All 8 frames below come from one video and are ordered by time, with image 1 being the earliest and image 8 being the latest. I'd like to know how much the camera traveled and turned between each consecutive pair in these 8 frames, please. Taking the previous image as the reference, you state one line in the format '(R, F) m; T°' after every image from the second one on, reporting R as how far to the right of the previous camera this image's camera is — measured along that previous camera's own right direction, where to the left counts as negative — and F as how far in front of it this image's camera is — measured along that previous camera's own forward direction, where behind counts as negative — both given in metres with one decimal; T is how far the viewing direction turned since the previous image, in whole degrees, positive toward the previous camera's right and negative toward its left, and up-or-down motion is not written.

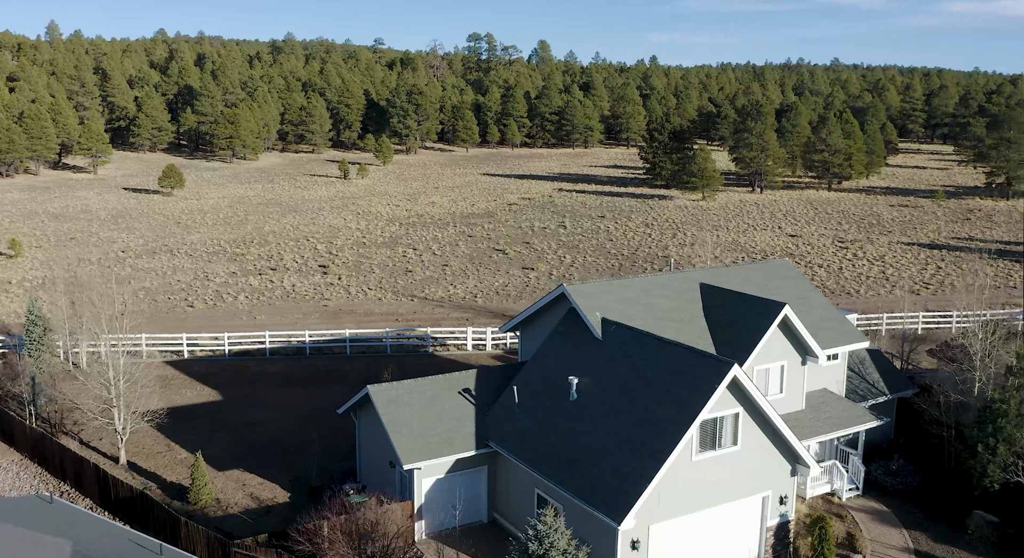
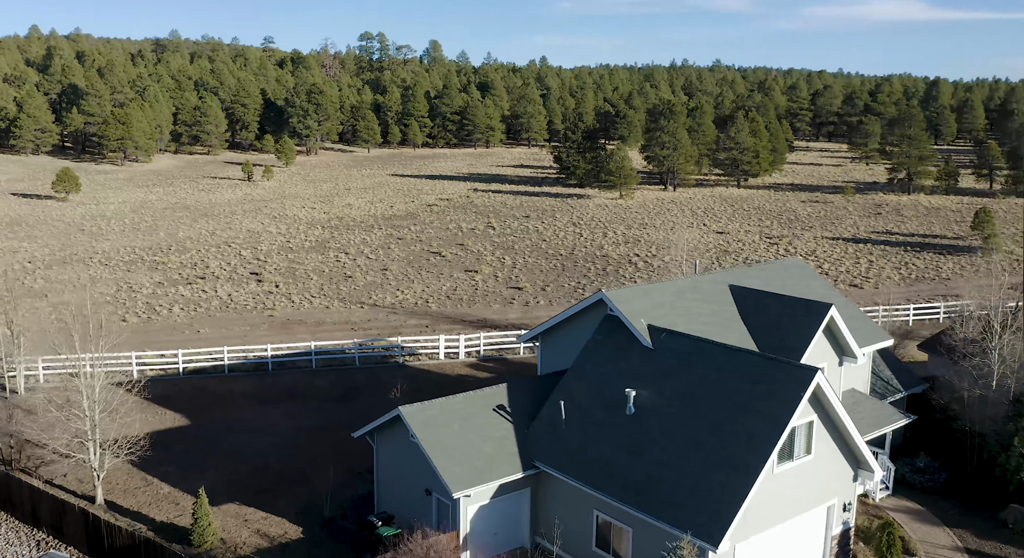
(-3.0, +1.7) m; +7°
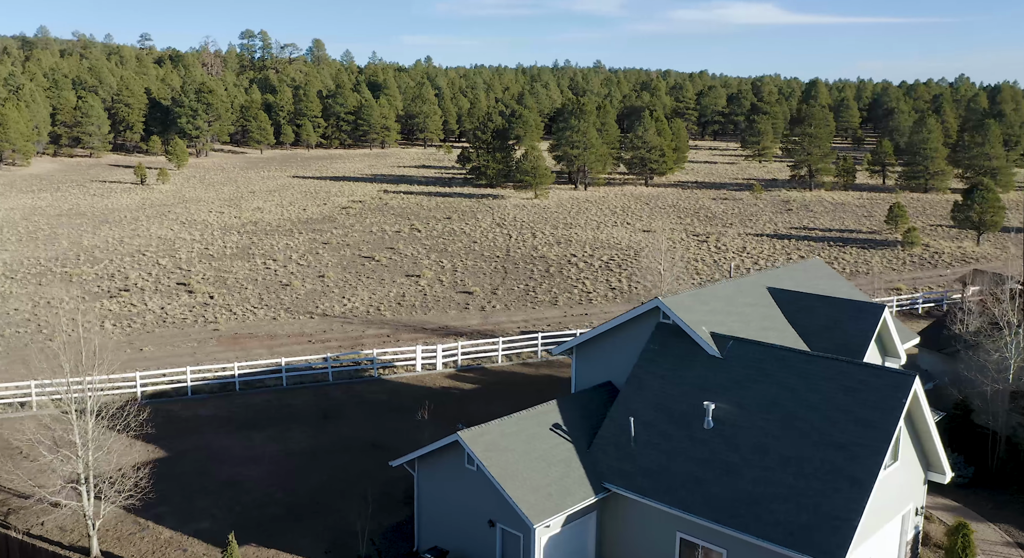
(-3.2, +1.6) m; +7°
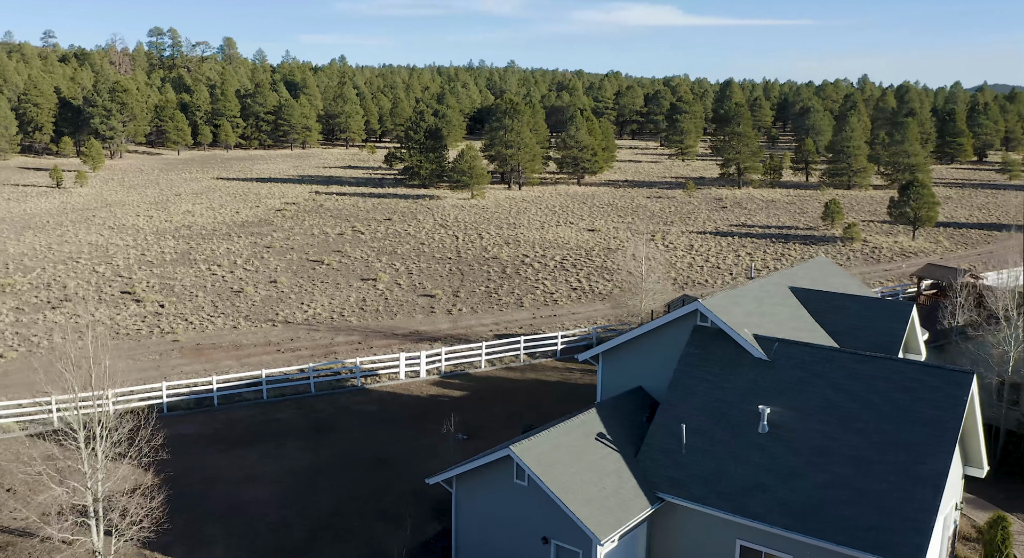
(-2.3, +0.8) m; +5°
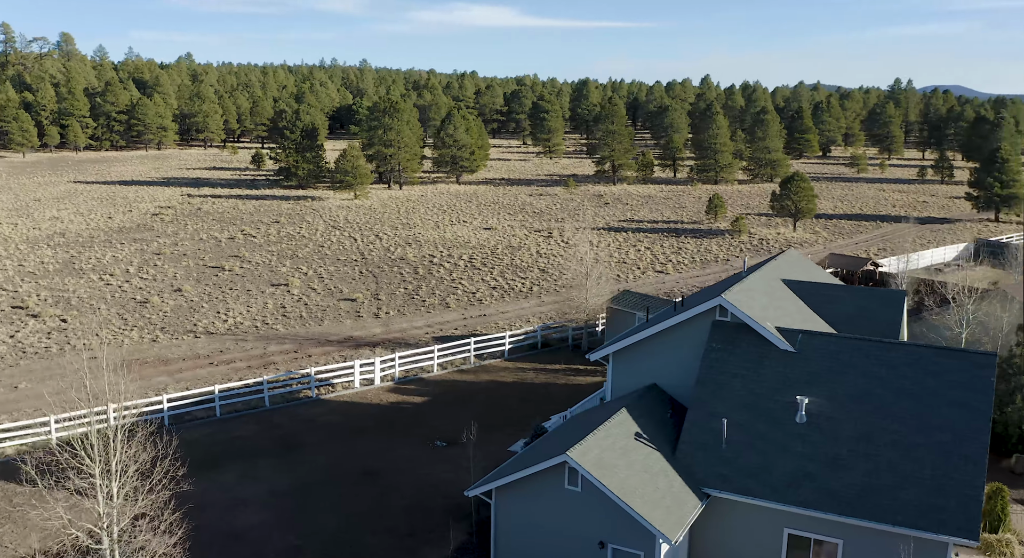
(-3.2, +0.7) m; +9°
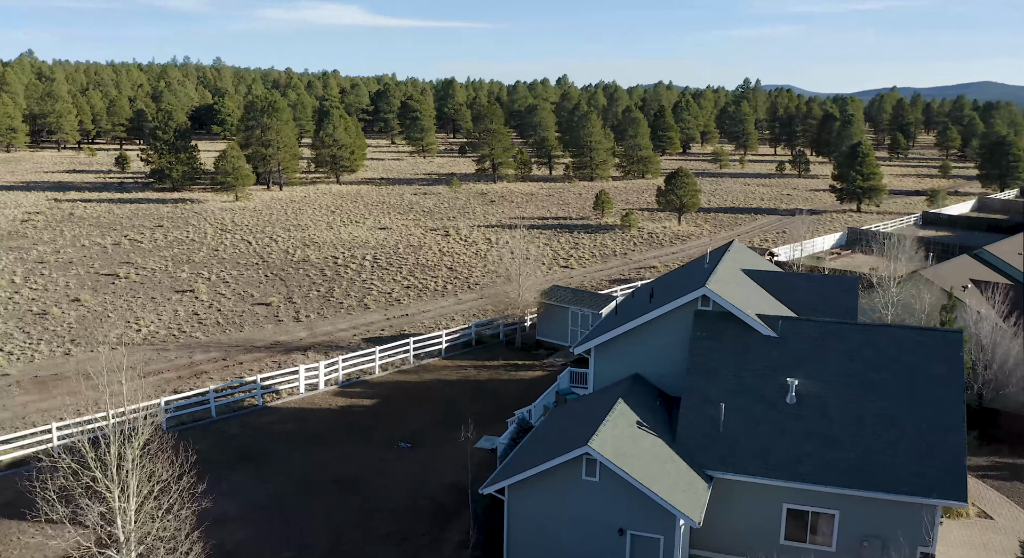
(-2.5, +0.1) m; +8°
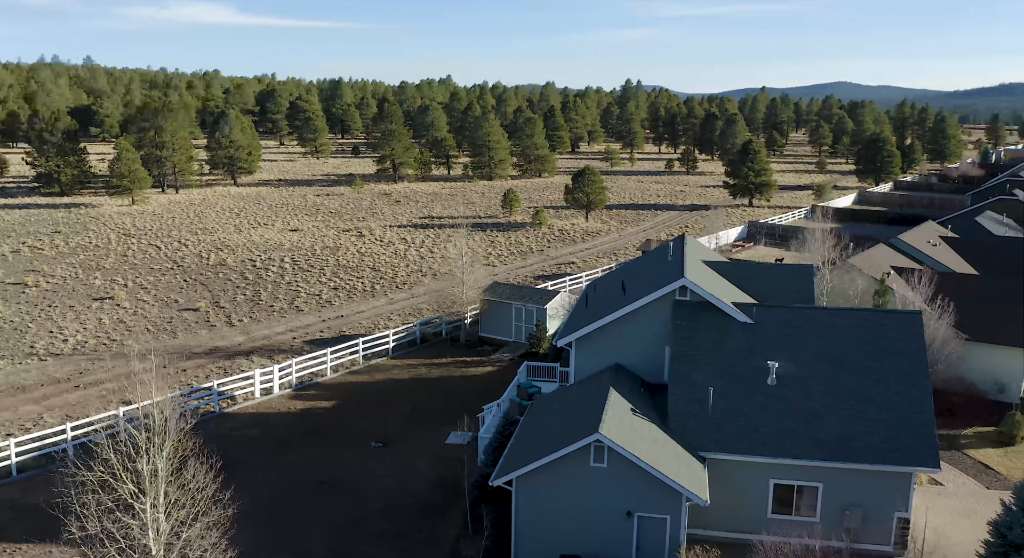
(-2.0, -0.3) m; +7°
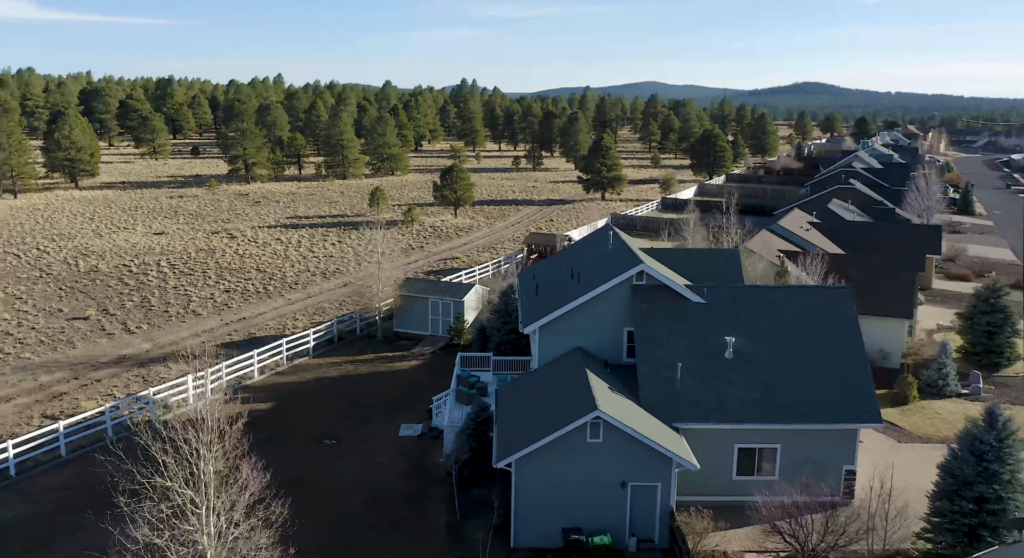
(-2.8, -0.6) m; +10°
